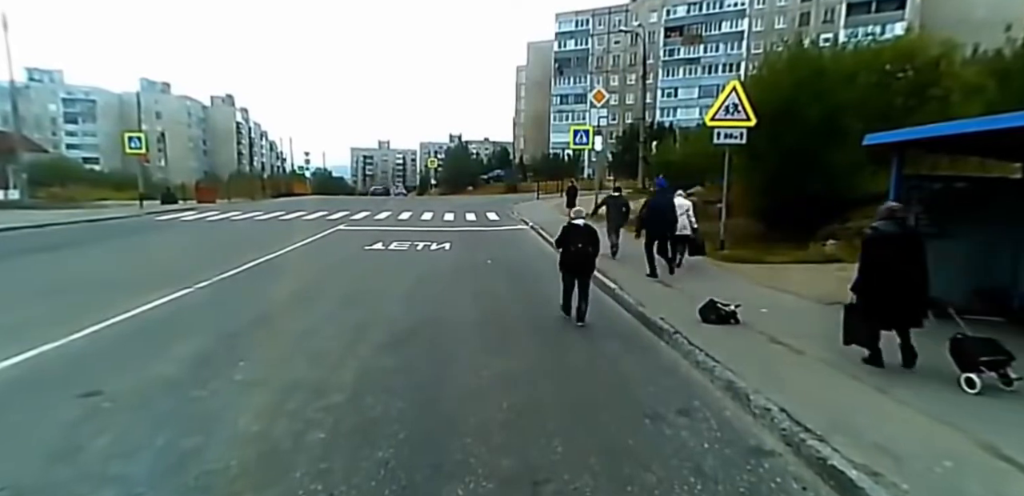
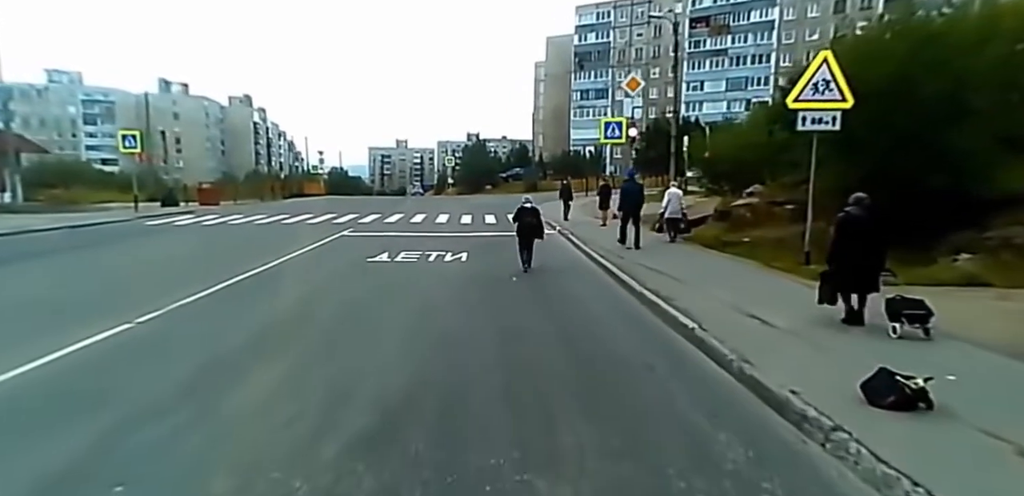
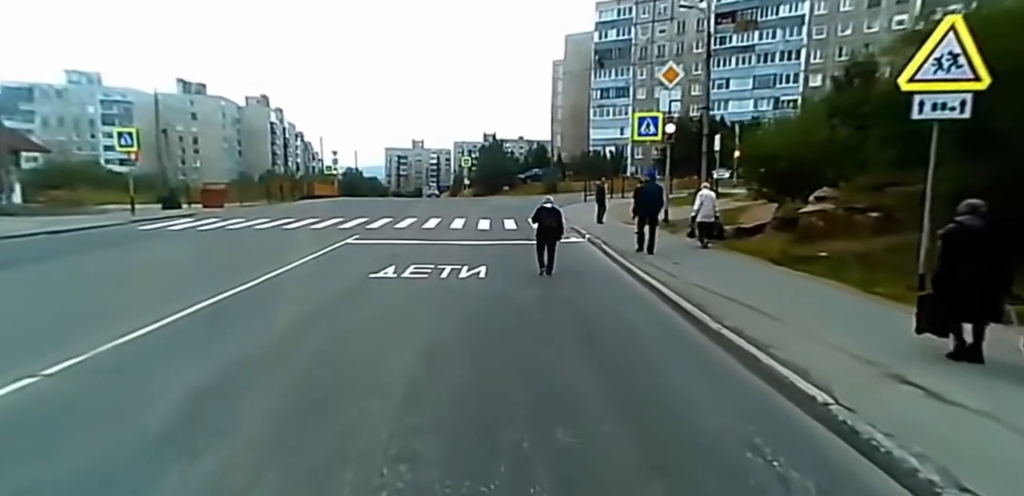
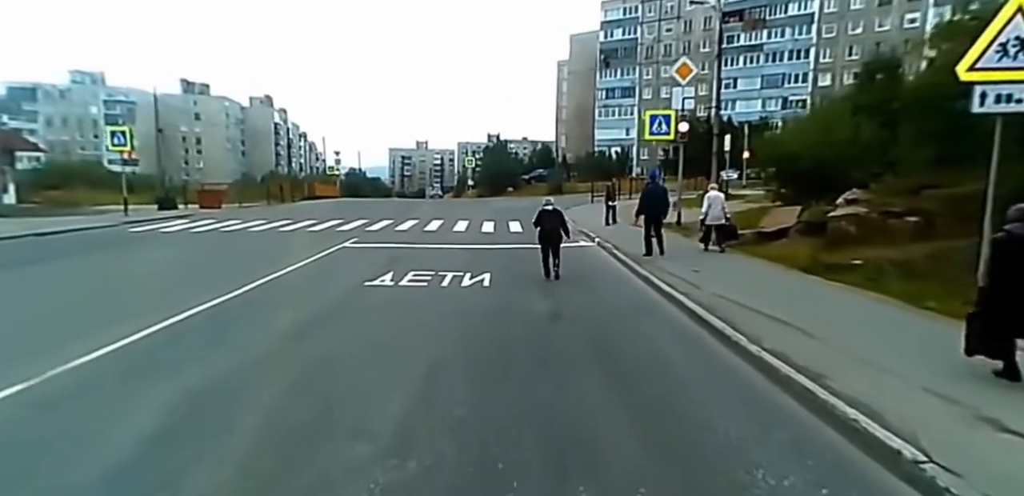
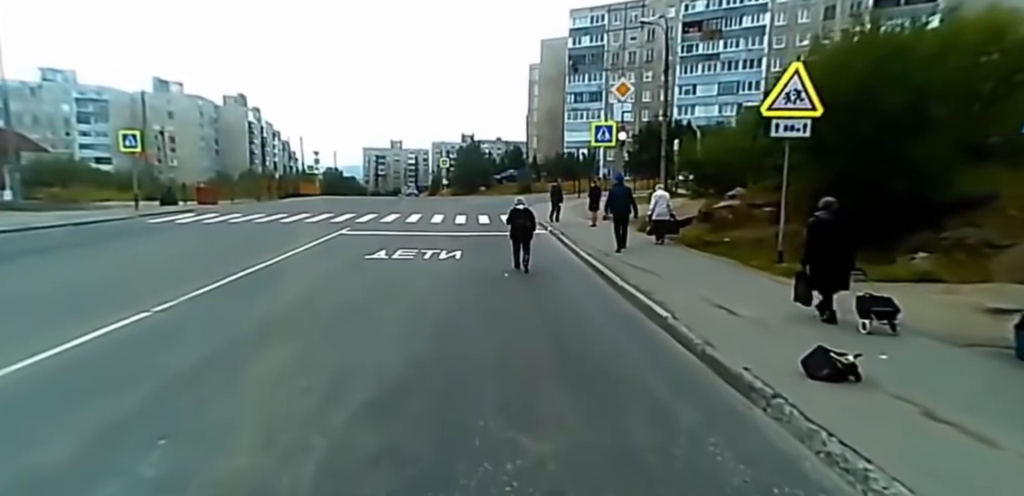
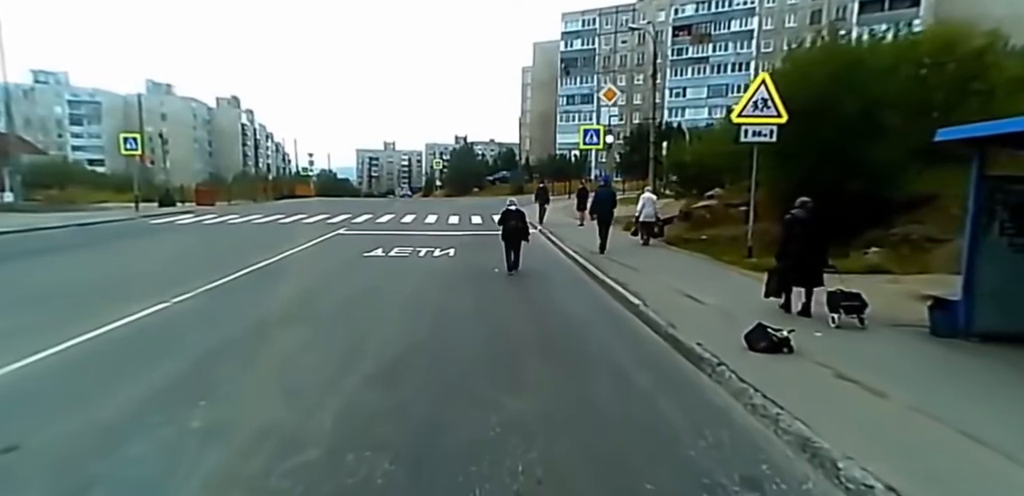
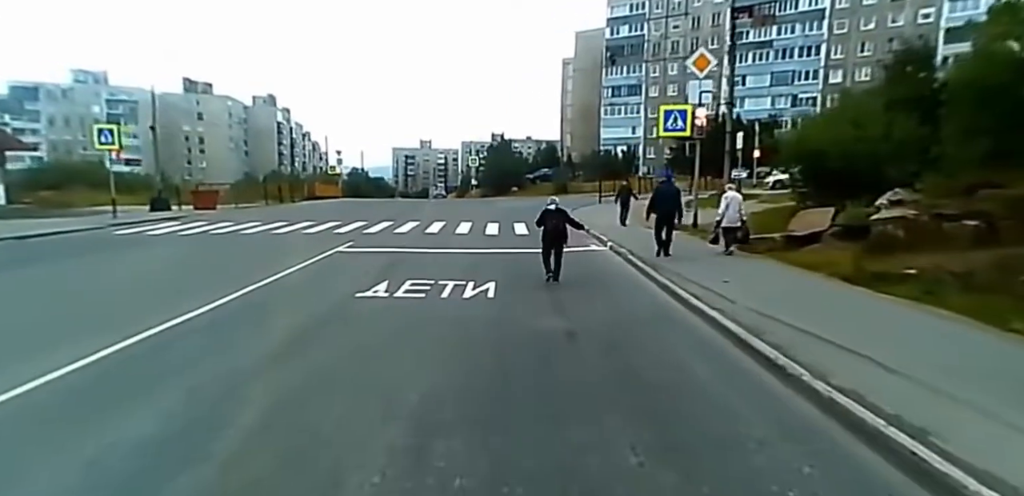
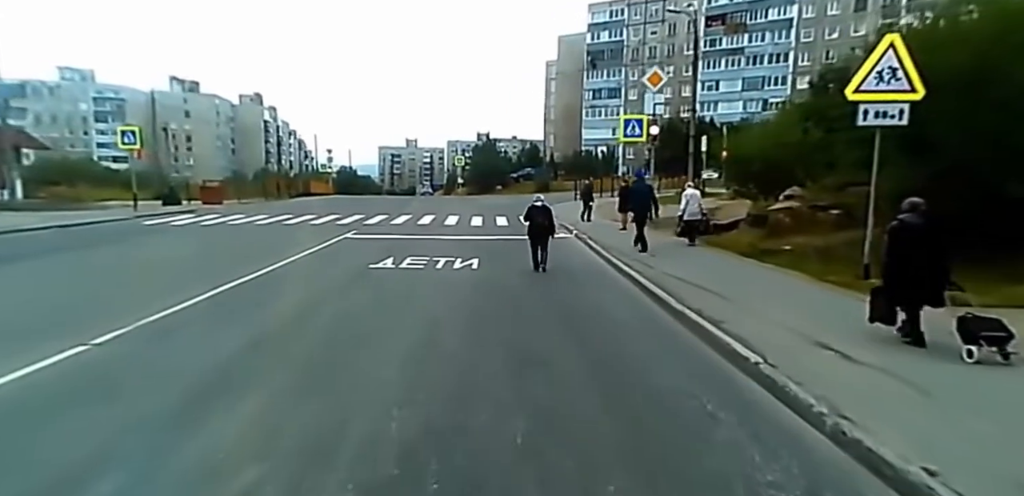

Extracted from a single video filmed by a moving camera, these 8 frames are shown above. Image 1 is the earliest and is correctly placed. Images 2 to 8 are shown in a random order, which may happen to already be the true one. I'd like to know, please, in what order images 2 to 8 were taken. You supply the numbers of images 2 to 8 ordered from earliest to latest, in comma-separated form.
6, 5, 2, 8, 3, 4, 7
